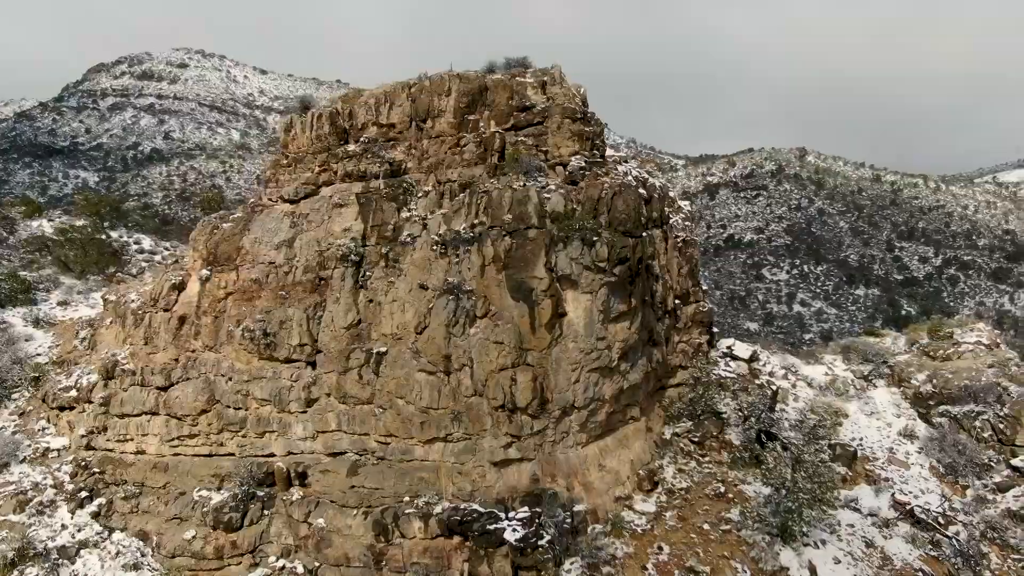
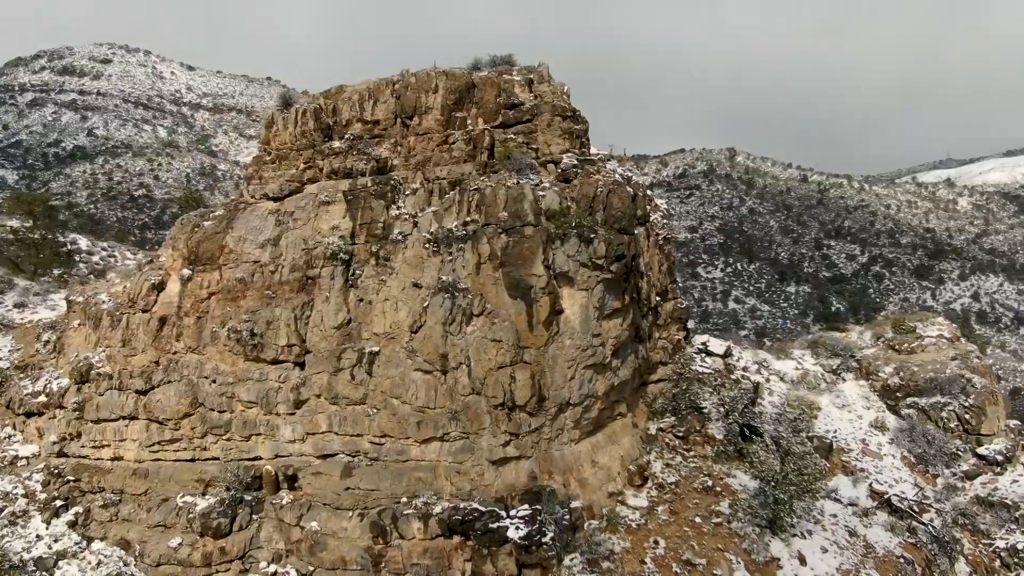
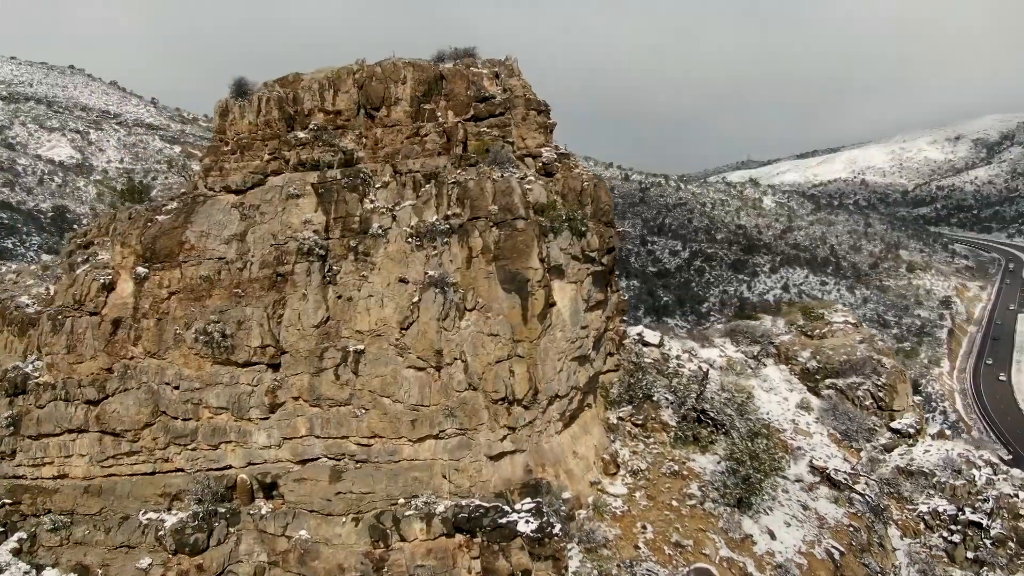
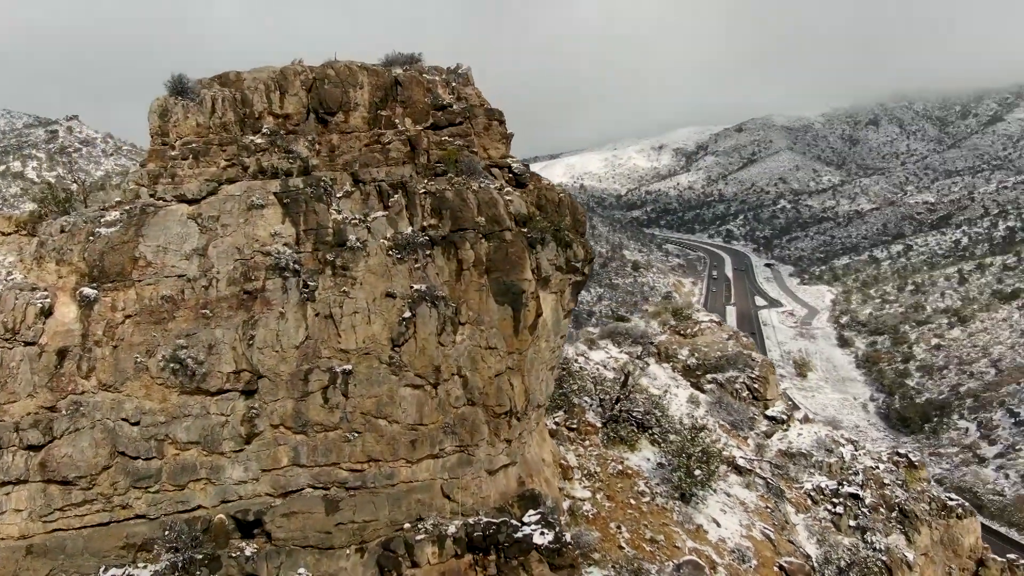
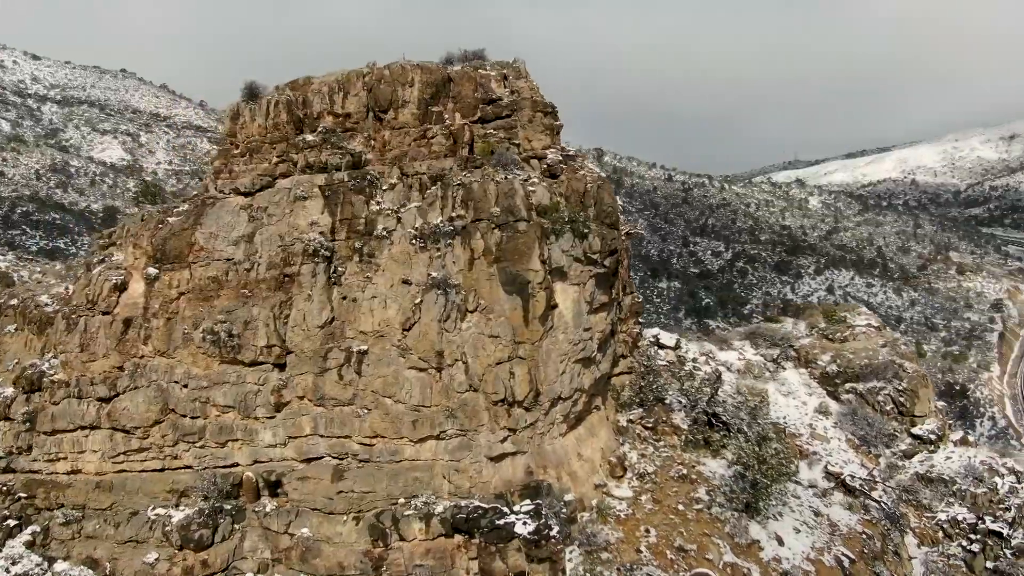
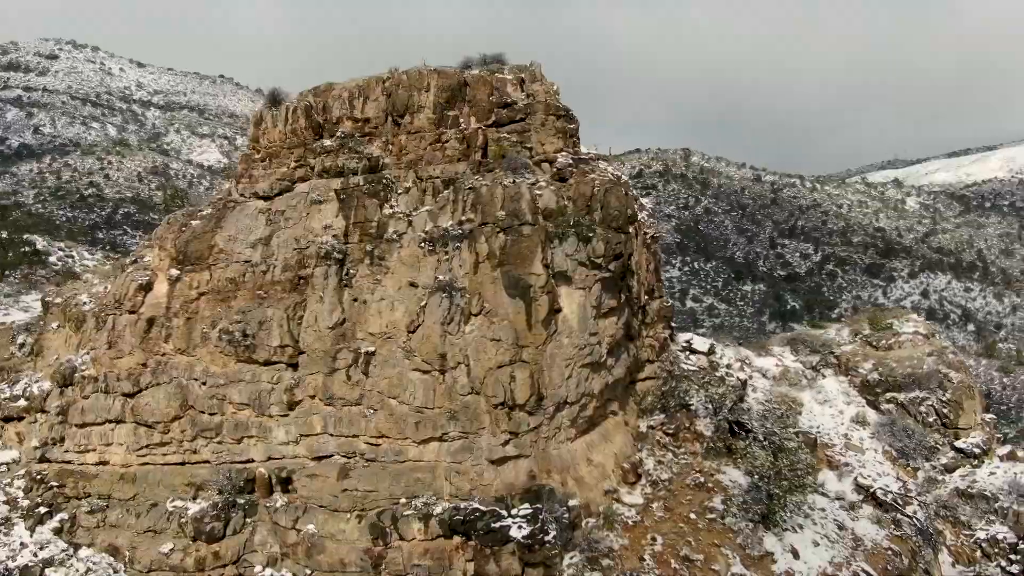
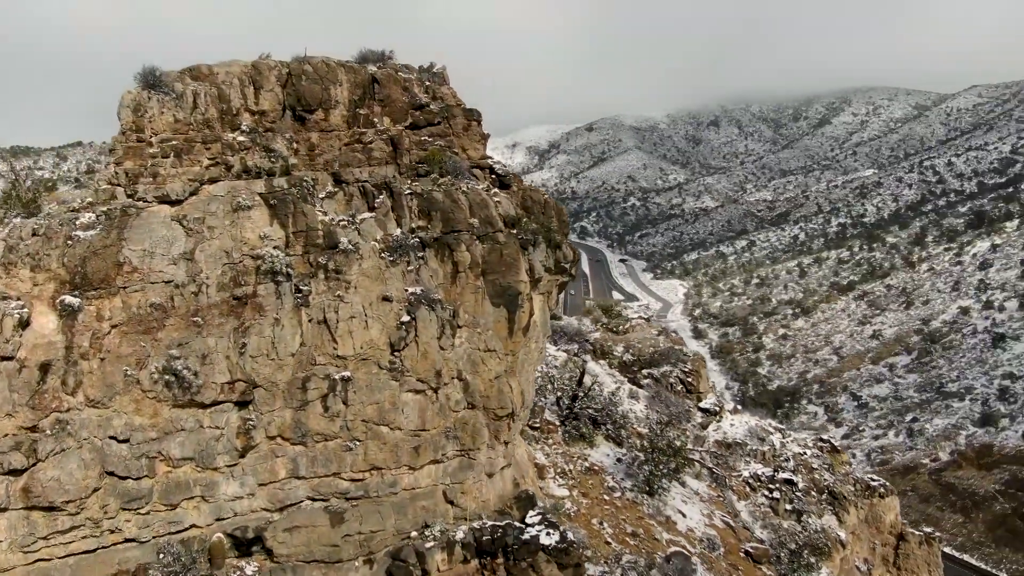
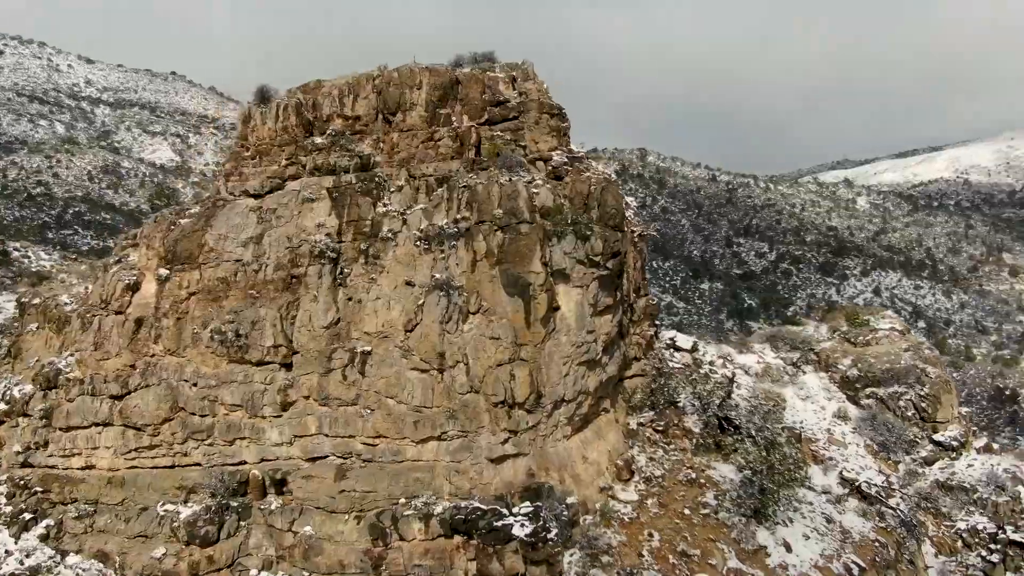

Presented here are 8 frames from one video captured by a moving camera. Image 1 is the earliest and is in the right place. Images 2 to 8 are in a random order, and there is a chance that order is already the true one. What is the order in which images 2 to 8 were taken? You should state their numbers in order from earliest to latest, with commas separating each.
2, 6, 8, 5, 3, 4, 7
